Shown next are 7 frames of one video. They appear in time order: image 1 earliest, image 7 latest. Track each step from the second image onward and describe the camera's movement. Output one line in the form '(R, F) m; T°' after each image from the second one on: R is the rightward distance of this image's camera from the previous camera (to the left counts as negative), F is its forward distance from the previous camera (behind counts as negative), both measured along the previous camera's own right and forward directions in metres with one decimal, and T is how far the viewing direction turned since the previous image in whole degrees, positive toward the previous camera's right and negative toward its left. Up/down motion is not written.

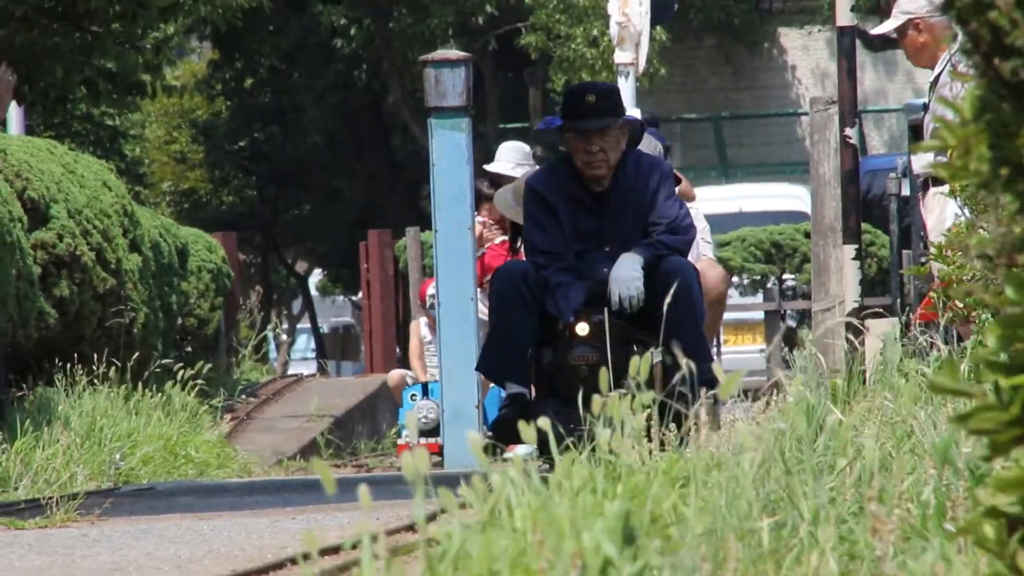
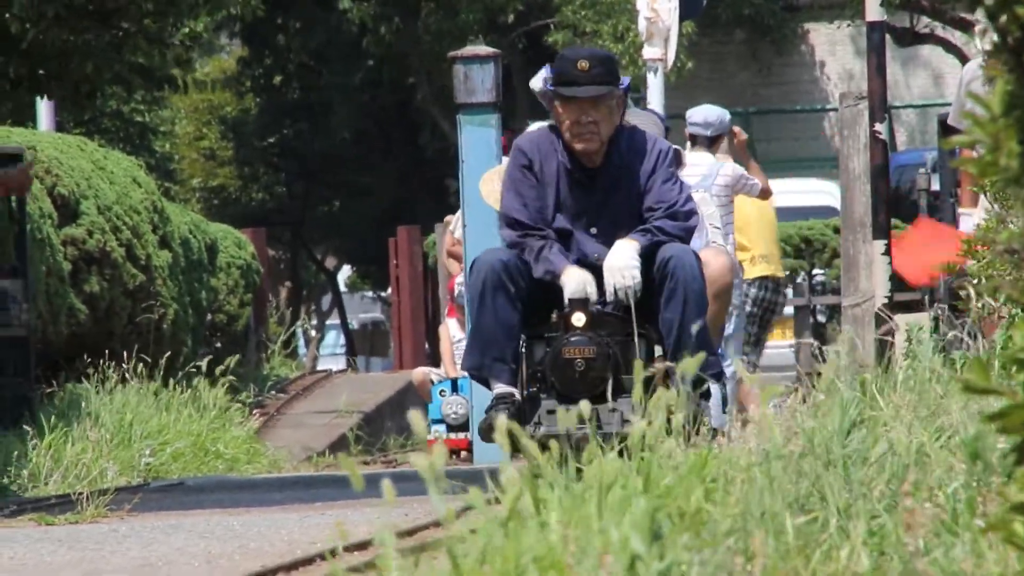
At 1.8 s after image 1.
(0.0, 0.0) m; -1°
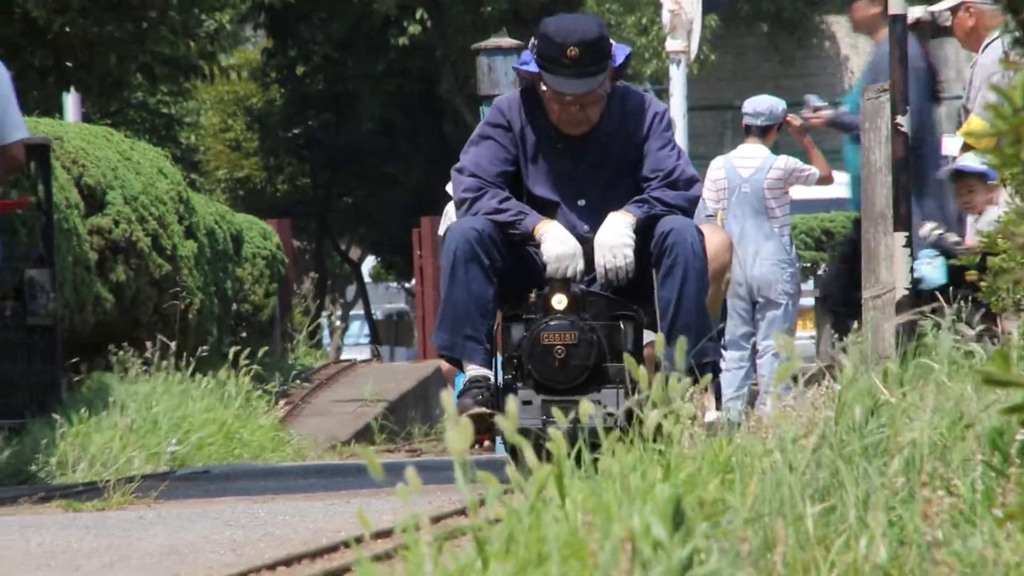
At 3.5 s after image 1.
(0.0, 0.0) m; -1°
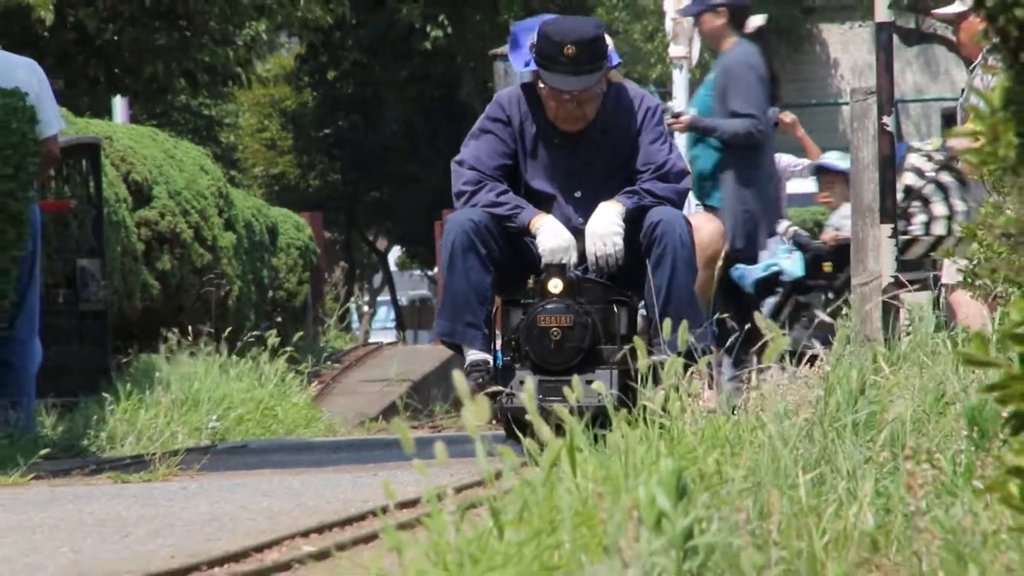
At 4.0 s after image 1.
(0.0, -0.4) m; 0°
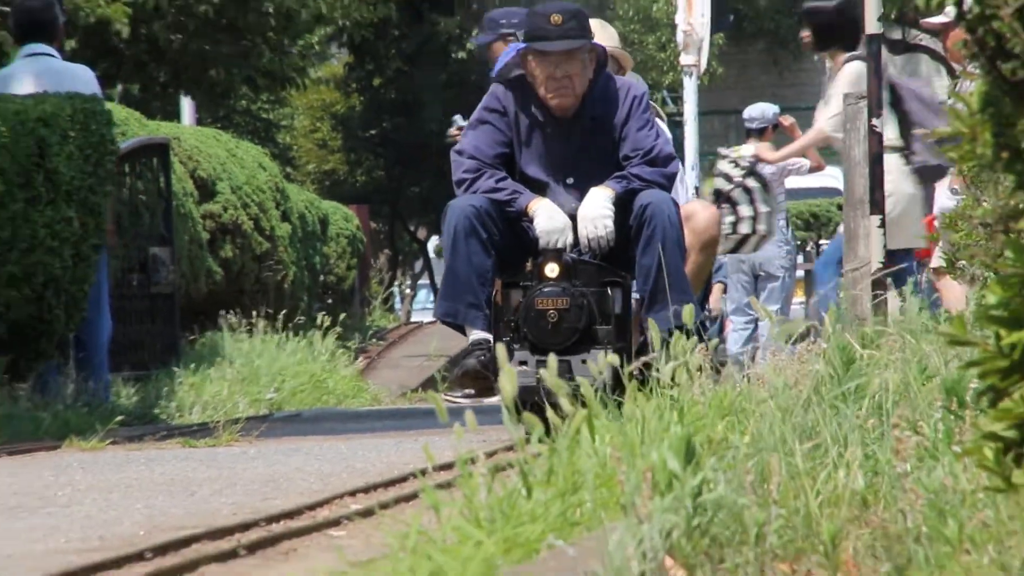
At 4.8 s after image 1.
(0.0, -0.6) m; -1°
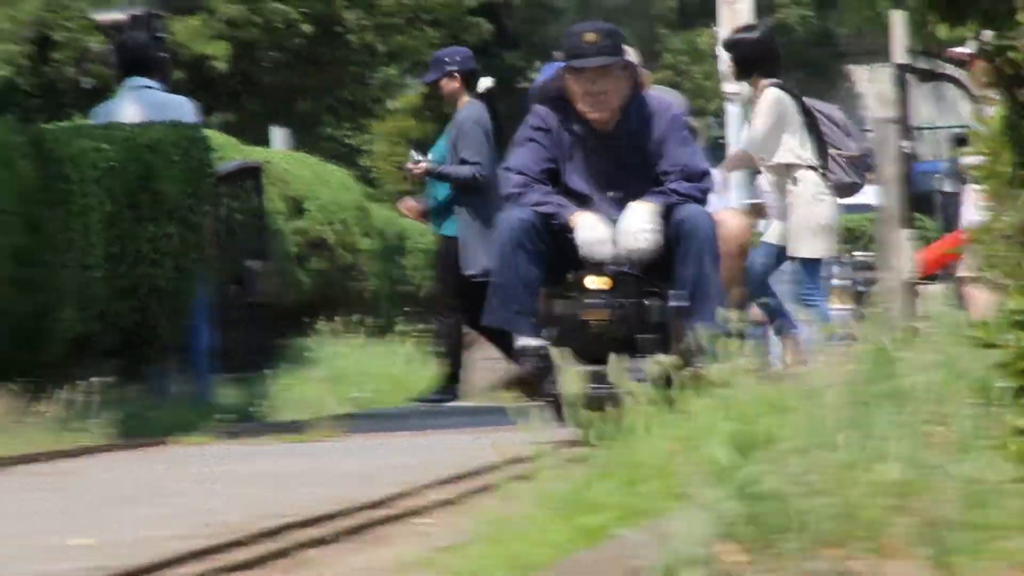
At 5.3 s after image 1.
(-0.1, -0.6) m; -1°
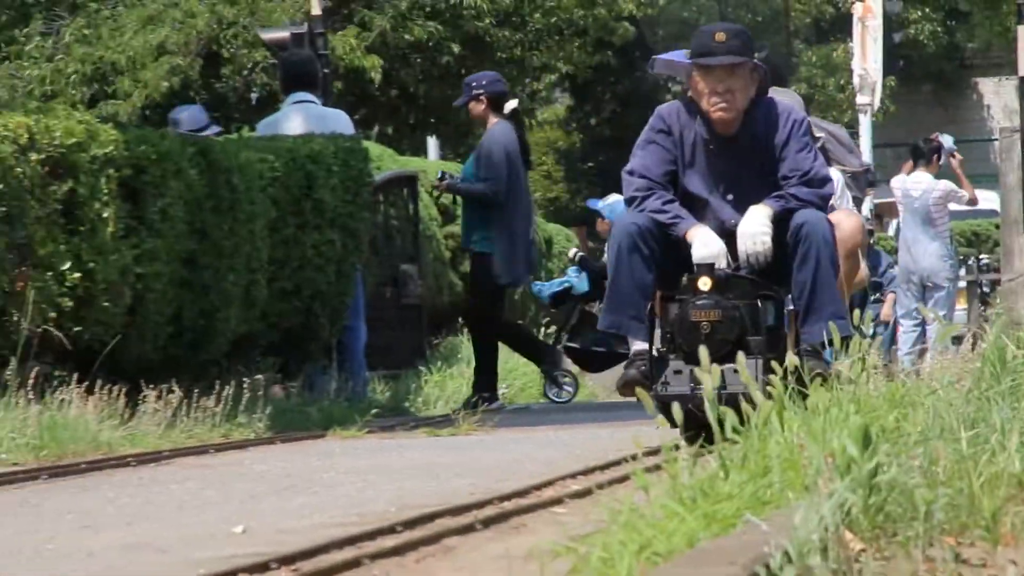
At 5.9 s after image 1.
(-0.3, -0.4) m; -2°
